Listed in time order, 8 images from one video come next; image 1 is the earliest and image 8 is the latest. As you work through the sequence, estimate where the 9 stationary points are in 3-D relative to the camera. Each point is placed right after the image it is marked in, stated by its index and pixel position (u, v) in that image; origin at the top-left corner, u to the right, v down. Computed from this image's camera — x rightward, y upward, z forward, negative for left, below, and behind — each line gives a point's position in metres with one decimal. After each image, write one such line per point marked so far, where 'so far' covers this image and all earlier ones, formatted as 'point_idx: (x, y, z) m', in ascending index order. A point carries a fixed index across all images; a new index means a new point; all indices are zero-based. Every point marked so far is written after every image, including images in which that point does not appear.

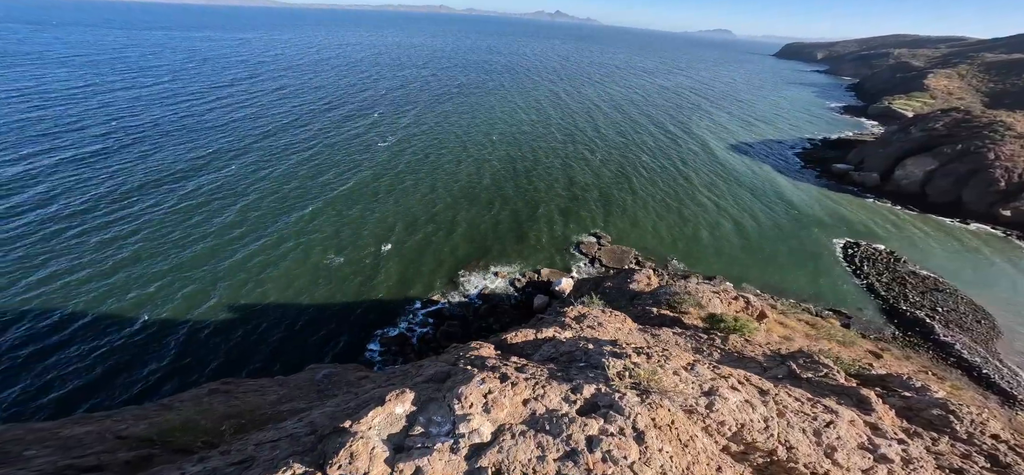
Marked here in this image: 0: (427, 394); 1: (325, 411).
0: (-2.1, -3.8, +9.7) m
1: (-5.7, -5.2, +12.1) m
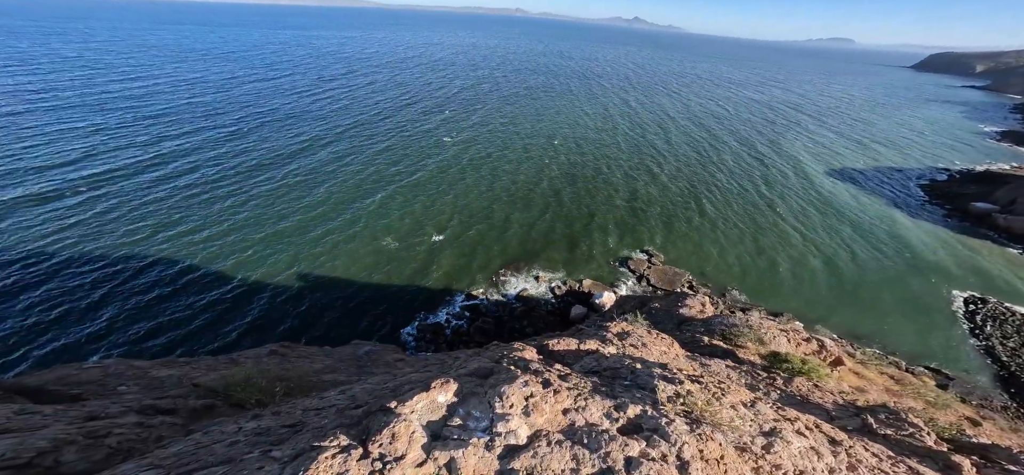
0: (-1.1, -3.7, +9.8) m
1: (-4.5, -4.7, +12.6) m
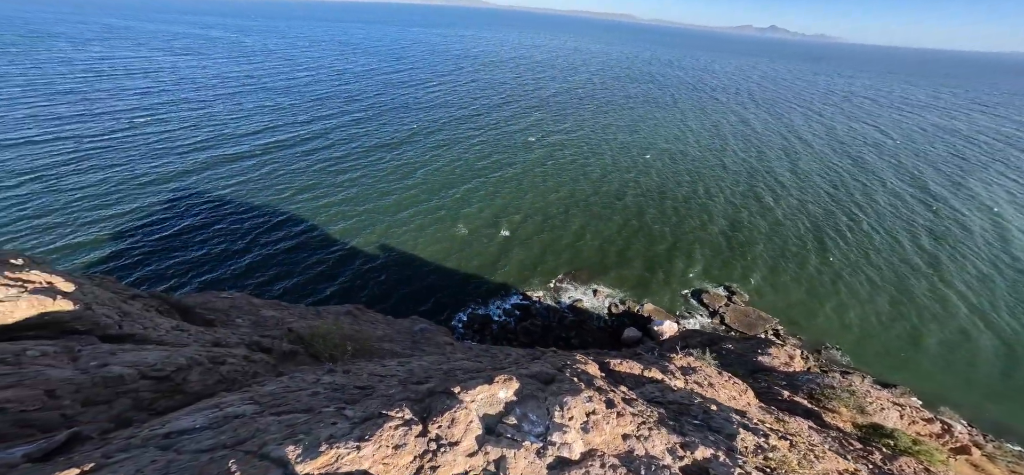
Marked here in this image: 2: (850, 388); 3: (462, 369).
0: (+0.4, -3.7, +9.8) m
1: (-2.6, -4.3, +13.0) m
2: (+13.5, -5.9, +16.1) m
3: (-1.7, -4.3, +13.0) m
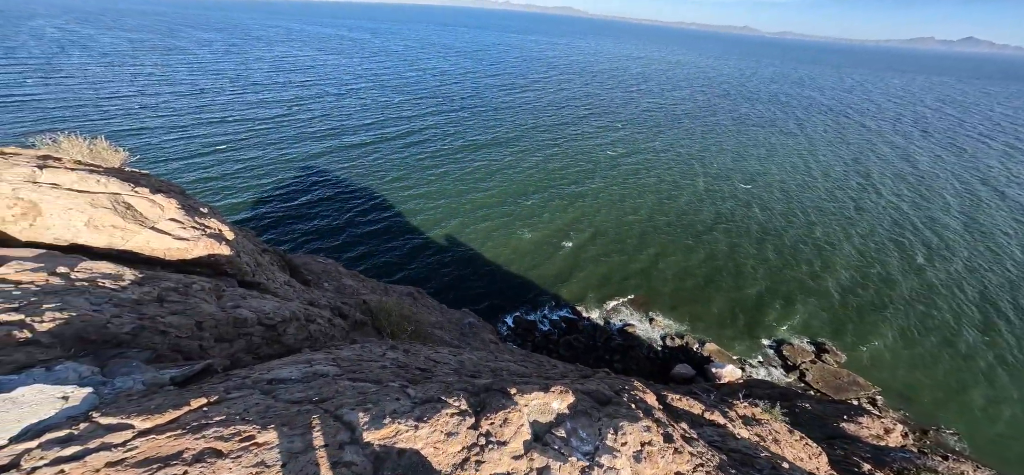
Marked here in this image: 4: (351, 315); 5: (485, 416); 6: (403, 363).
0: (+1.7, -4.0, +9.6) m
1: (-0.9, -4.3, +13.4) m
2: (+15.1, -8.3, +13.8) m
3: (0.0, -4.4, +13.2) m
4: (-6.2, -2.9, +14.9) m
5: (-0.6, -3.7, +8.3) m
6: (-3.1, -3.5, +11.4) m
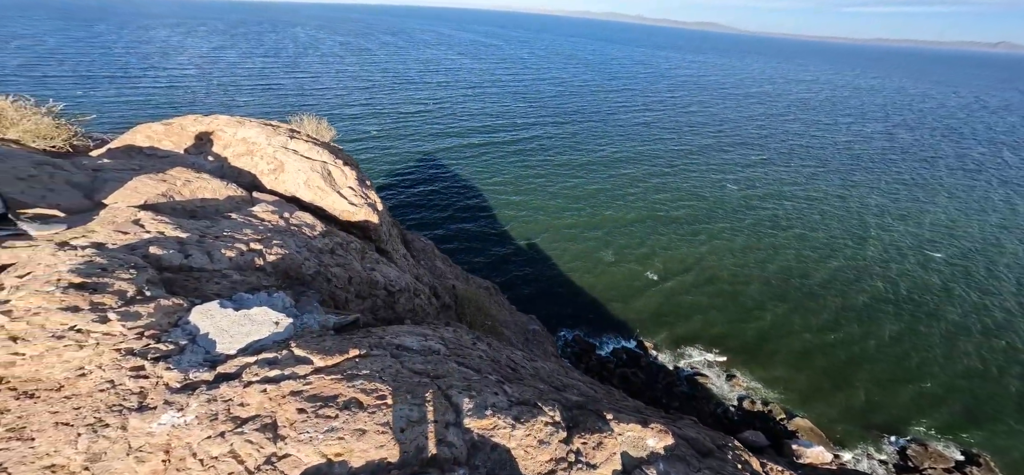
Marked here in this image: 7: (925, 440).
0: (+3.7, -4.7, +8.8) m
1: (+2.0, -4.6, +13.0) m
2: (+16.8, -11.3, +10.0) m
3: (+2.8, -4.9, +12.6) m
4: (-2.6, -2.5, +15.7) m
5: (+1.4, -3.9, +8.0) m
6: (-0.5, -3.4, +11.5) m
7: (+20.2, -9.4, +19.2) m
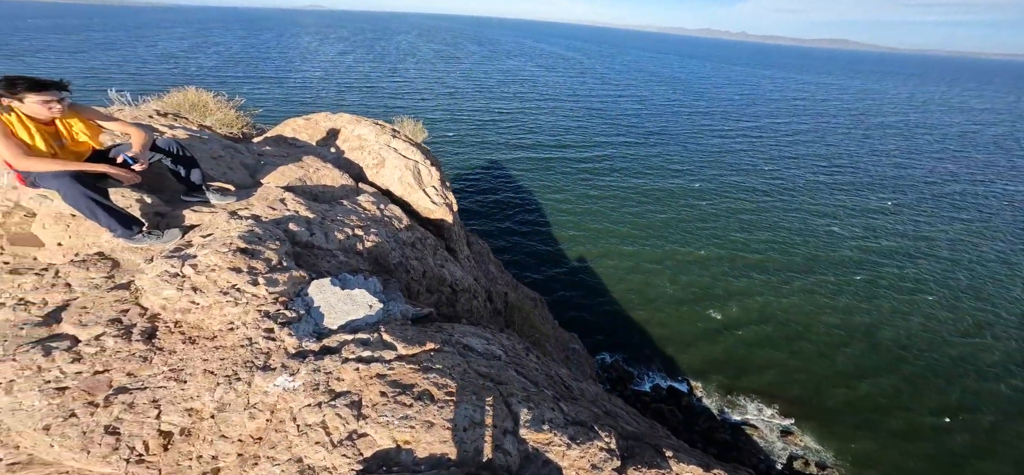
0: (+4.7, -5.4, +8.0) m
1: (+3.6, -5.3, +12.4) m
2: (+17.0, -13.4, +7.2) m
3: (+4.3, -5.6, +11.9) m
4: (-0.3, -2.7, +15.7) m
5: (+2.4, -4.3, +7.6) m
6: (+1.1, -3.8, +11.3) m
7: (+21.8, -12.2, +15.9) m
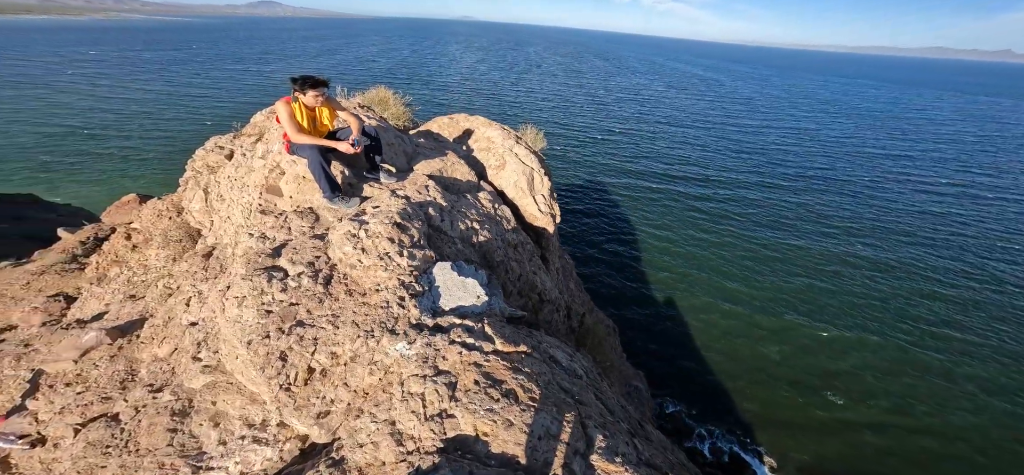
0: (+5.6, -6.4, +6.7) m
1: (+5.5, -6.4, +11.2) m
2: (+15.8, -16.3, +3.1) m
3: (+6.0, -6.8, +10.6) m
4: (+2.9, -3.4, +15.4) m
5: (+3.4, -5.0, +6.8) m
6: (+3.1, -4.4, +10.8) m
7: (+22.6, -16.4, +10.5) m
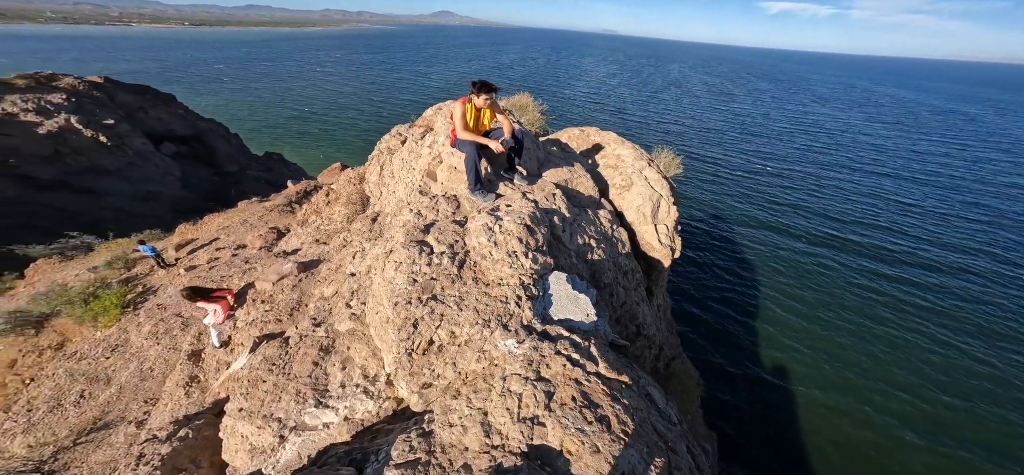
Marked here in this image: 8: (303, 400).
0: (+6.0, -7.7, +4.9) m
1: (+7.0, -7.9, +9.3) m
2: (+12.9, -19.0, -1.2) m
3: (+7.3, -8.3, +8.6) m
4: (+6.2, -4.7, +14.0) m
5: (+4.2, -5.9, +5.6) m
6: (+5.0, -5.5, +9.5) m
7: (+21.2, -20.7, +4.2) m
8: (-3.6, -2.8, +6.9) m
